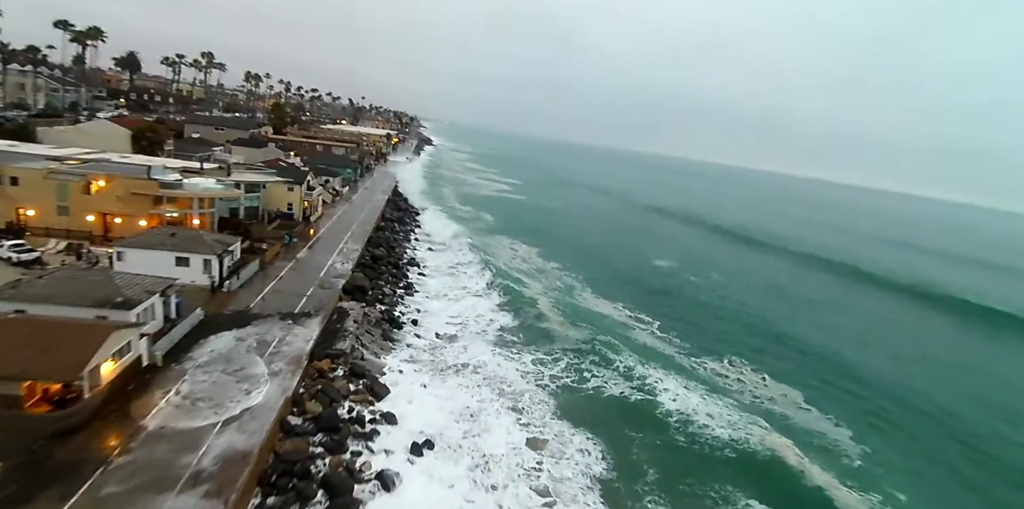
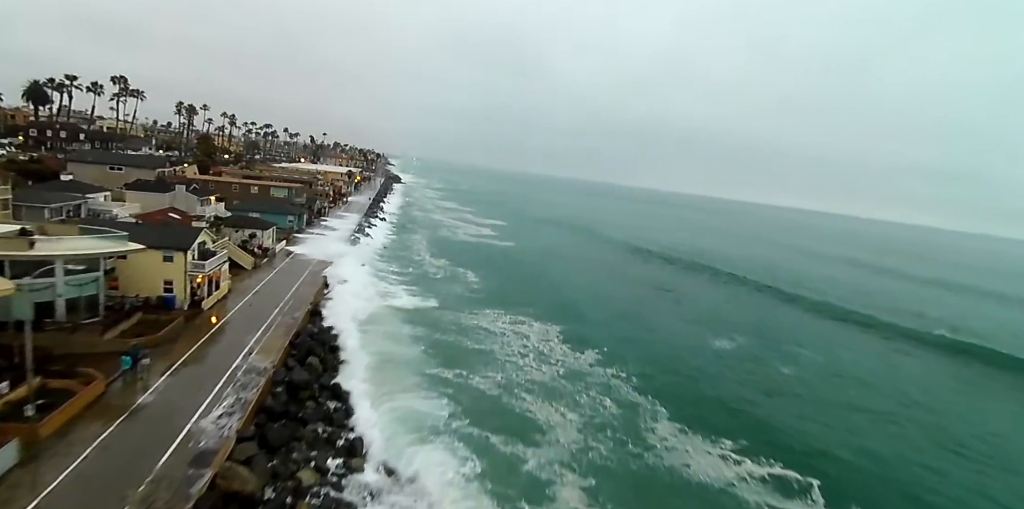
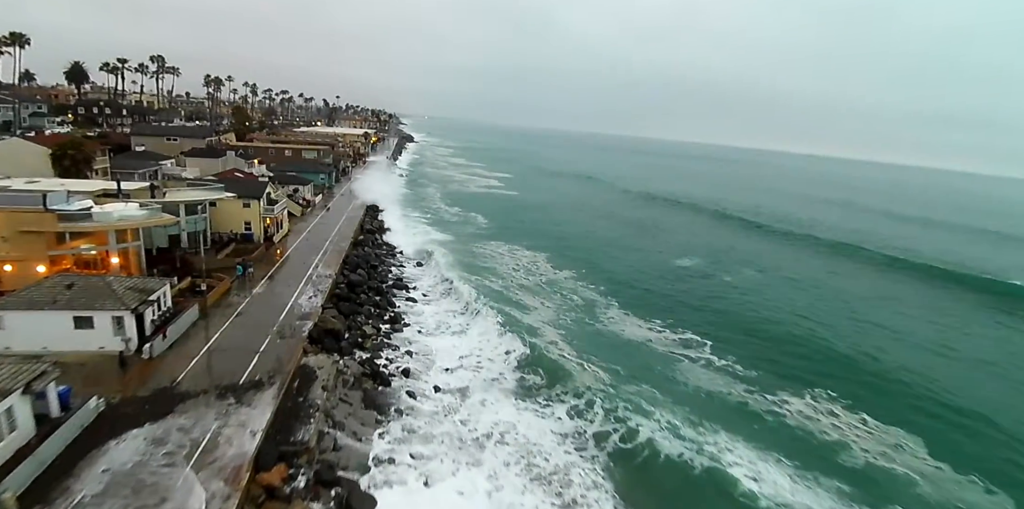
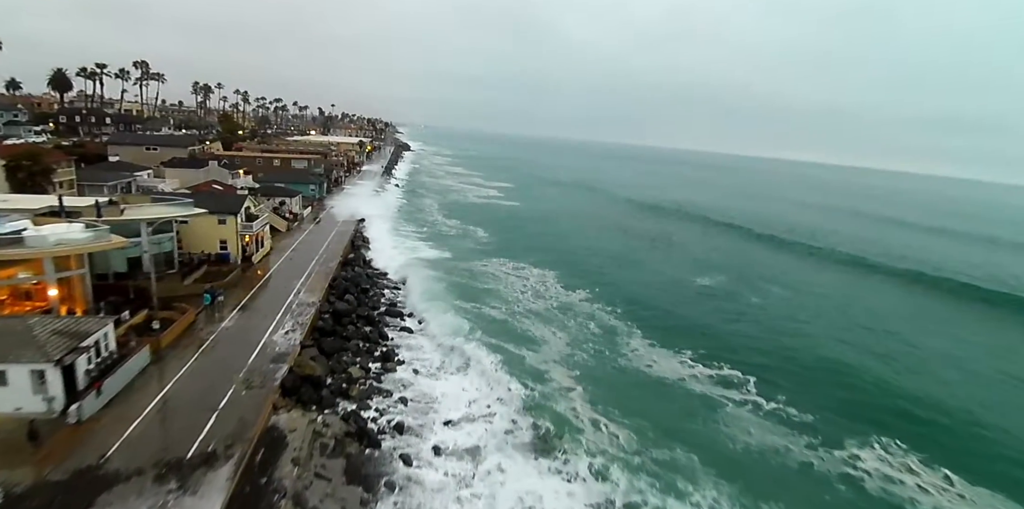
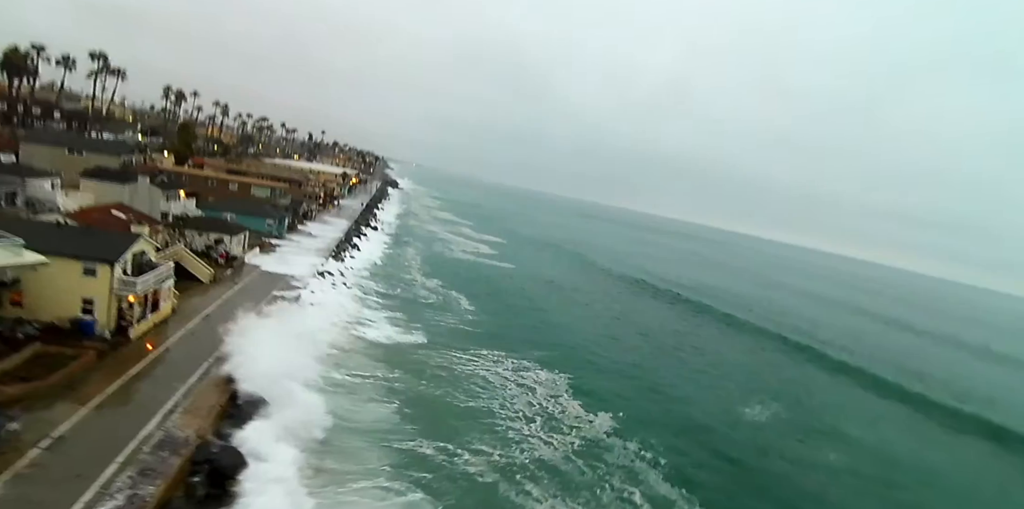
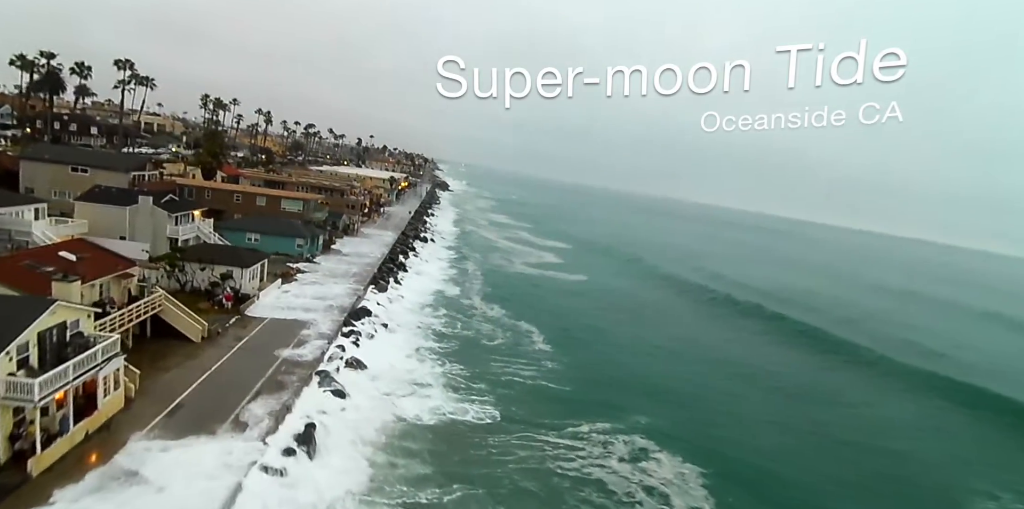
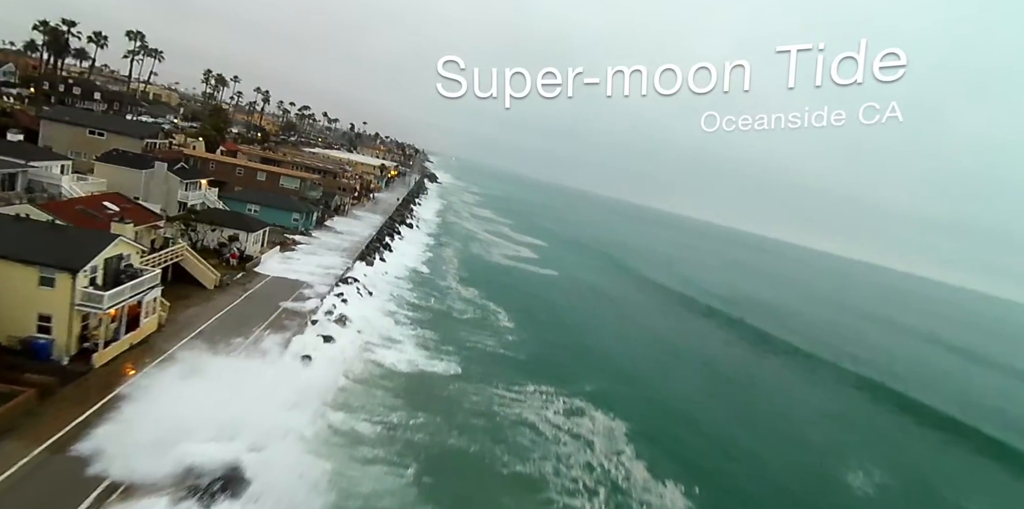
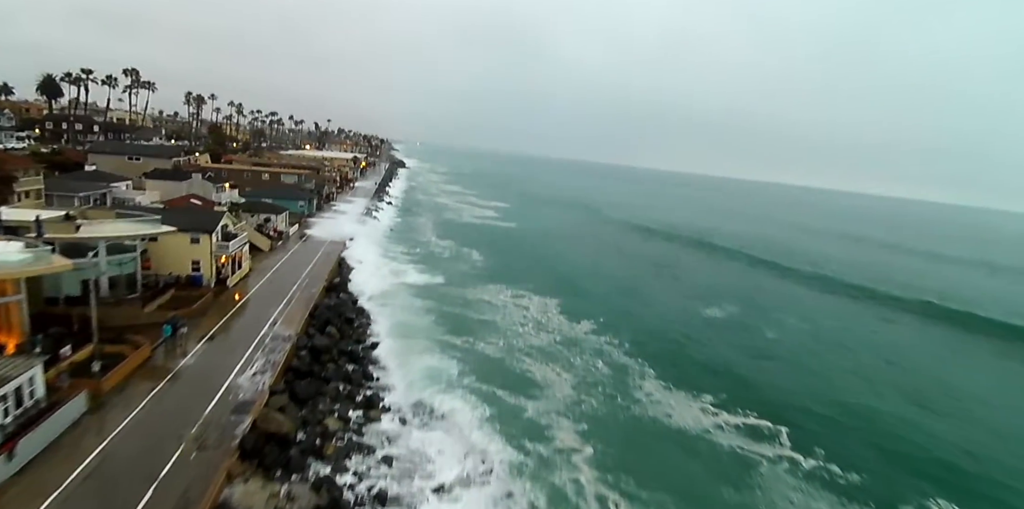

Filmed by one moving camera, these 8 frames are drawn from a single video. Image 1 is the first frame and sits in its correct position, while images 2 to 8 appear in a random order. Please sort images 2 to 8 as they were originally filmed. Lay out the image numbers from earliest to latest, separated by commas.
3, 4, 8, 2, 5, 7, 6
